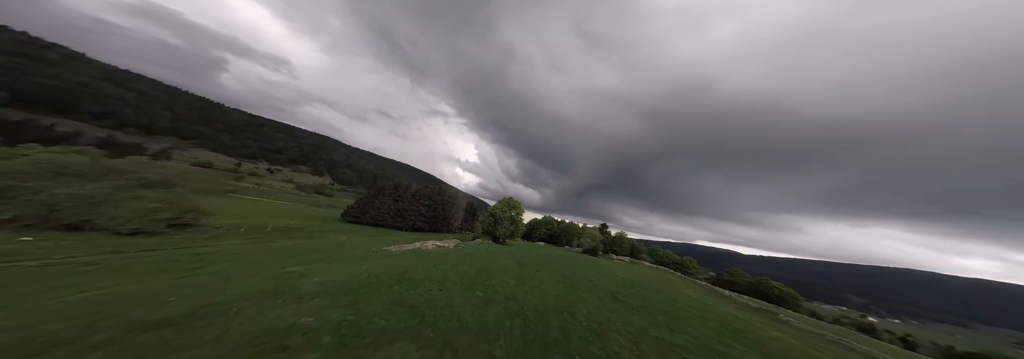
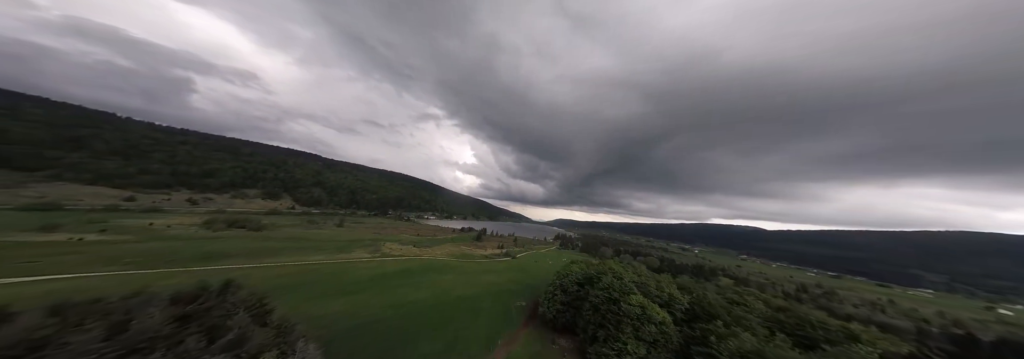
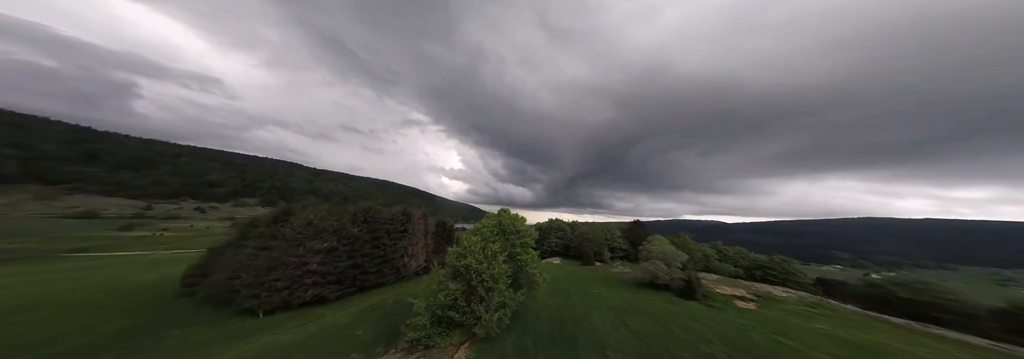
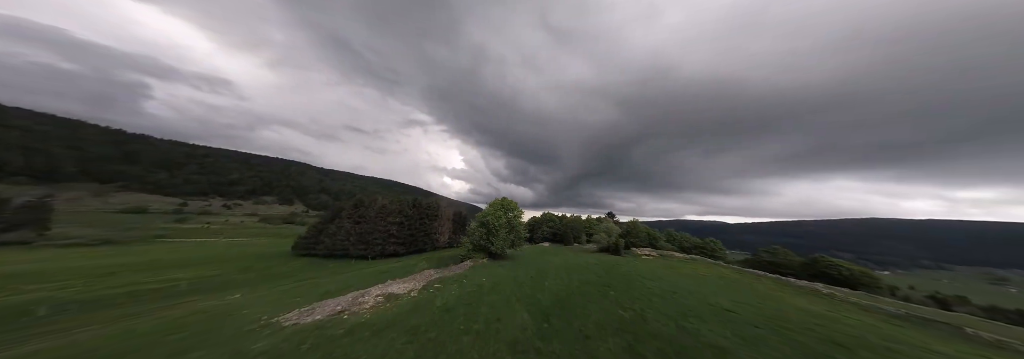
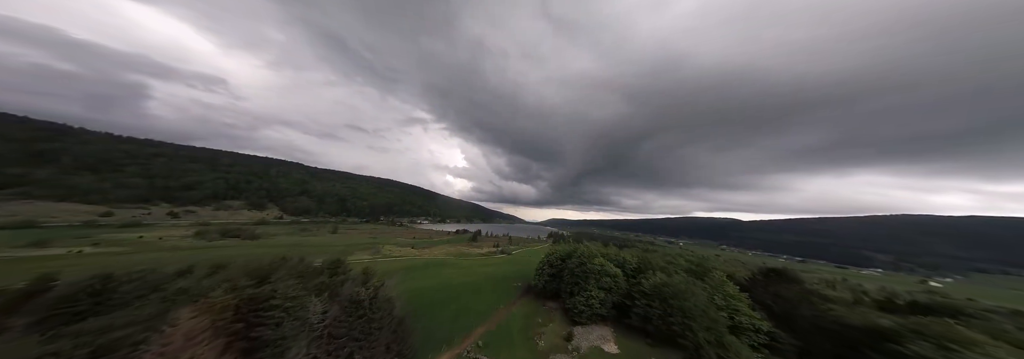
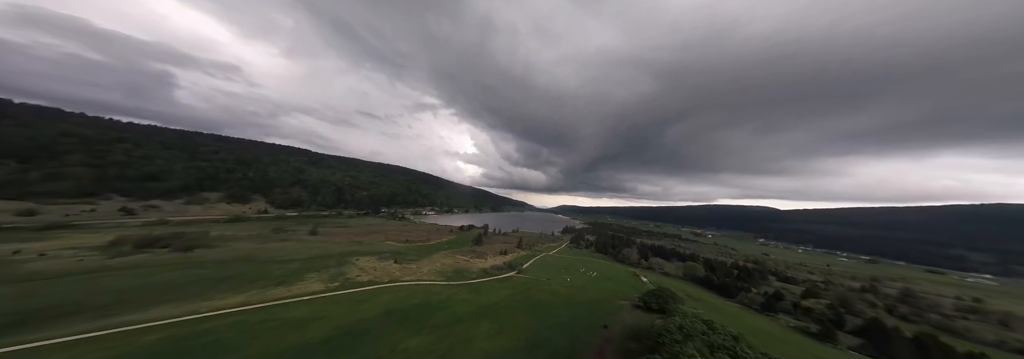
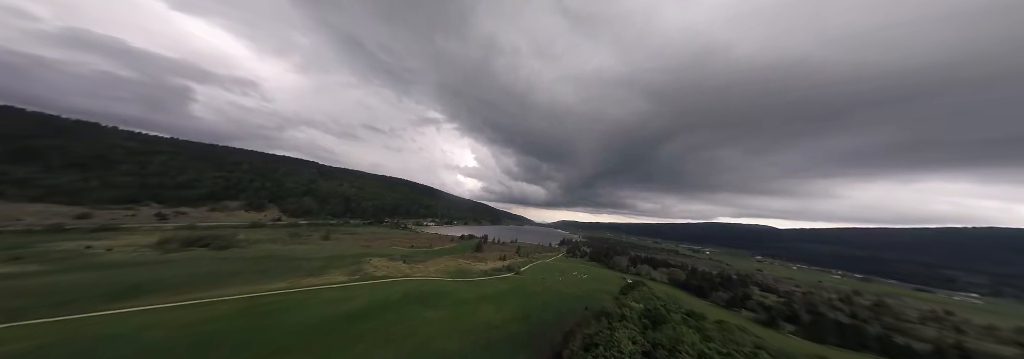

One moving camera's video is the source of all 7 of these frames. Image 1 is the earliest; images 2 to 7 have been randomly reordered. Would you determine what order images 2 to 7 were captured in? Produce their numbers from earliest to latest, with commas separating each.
4, 3, 5, 2, 7, 6
